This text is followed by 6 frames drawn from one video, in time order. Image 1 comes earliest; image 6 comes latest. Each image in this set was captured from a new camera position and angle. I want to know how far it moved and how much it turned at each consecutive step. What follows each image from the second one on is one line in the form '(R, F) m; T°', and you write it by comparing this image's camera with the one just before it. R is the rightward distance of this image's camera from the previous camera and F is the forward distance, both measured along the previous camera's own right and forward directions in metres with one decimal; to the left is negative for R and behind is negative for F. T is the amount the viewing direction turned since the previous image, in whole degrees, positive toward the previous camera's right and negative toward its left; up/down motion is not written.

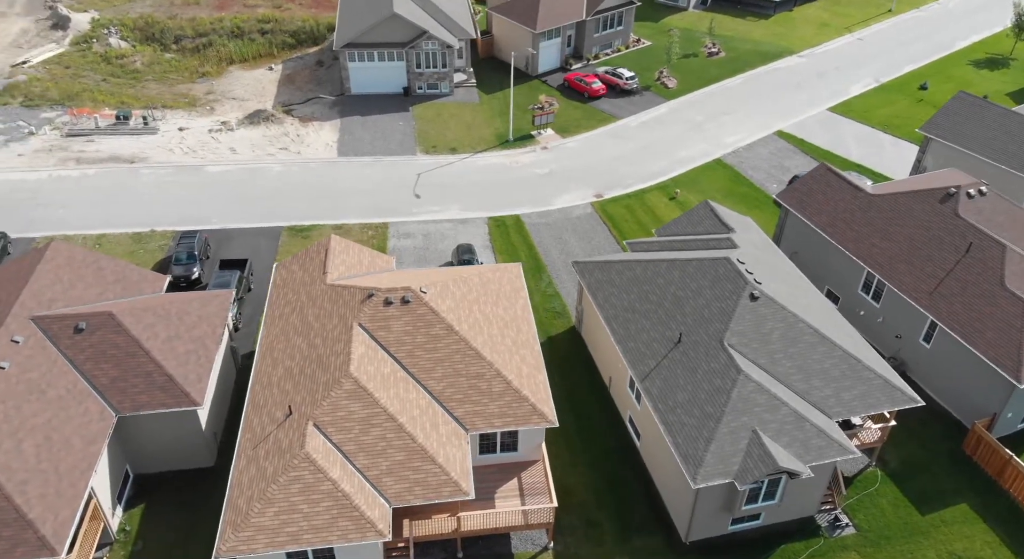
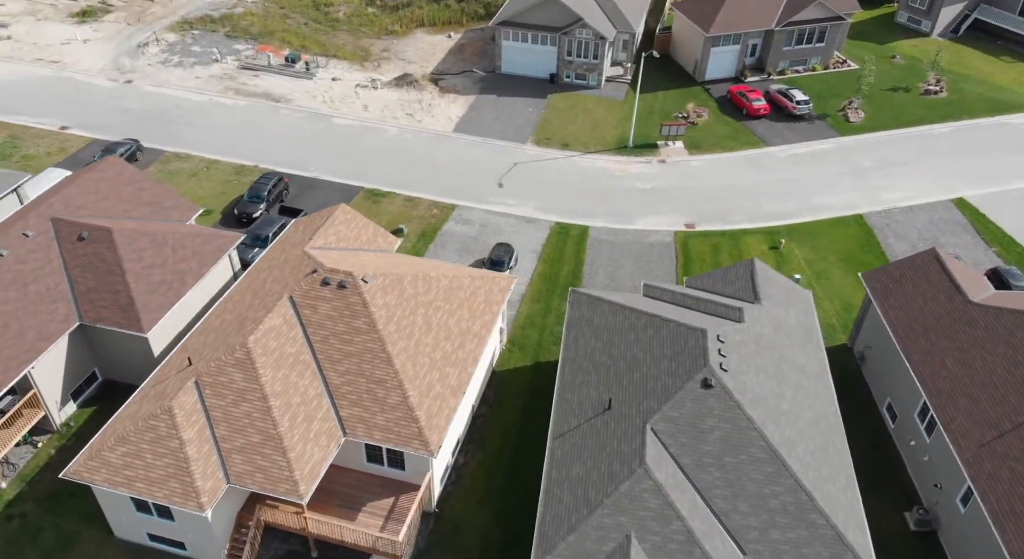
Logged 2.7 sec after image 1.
(+8.9, +3.6) m; -17°
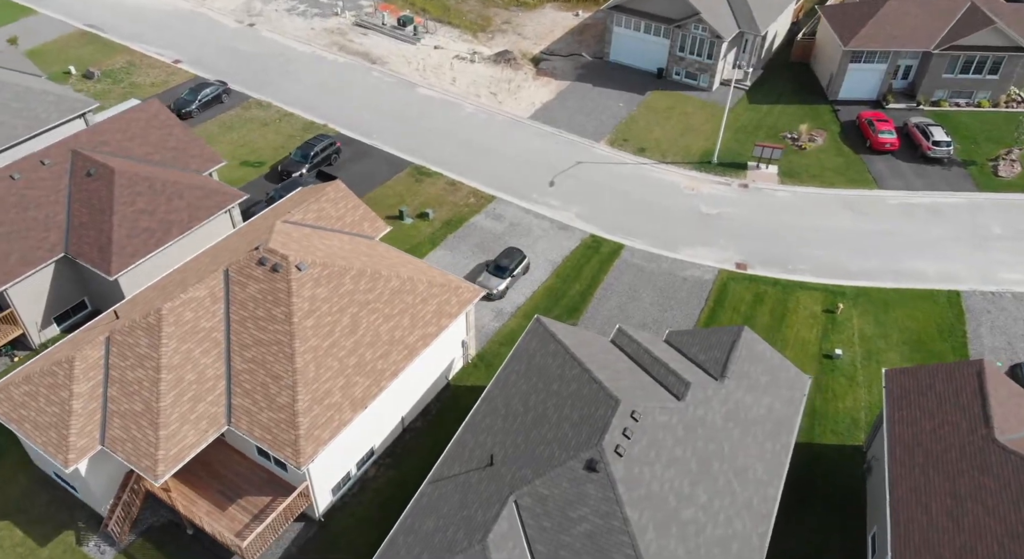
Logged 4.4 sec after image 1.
(+6.9, +3.1) m; -12°
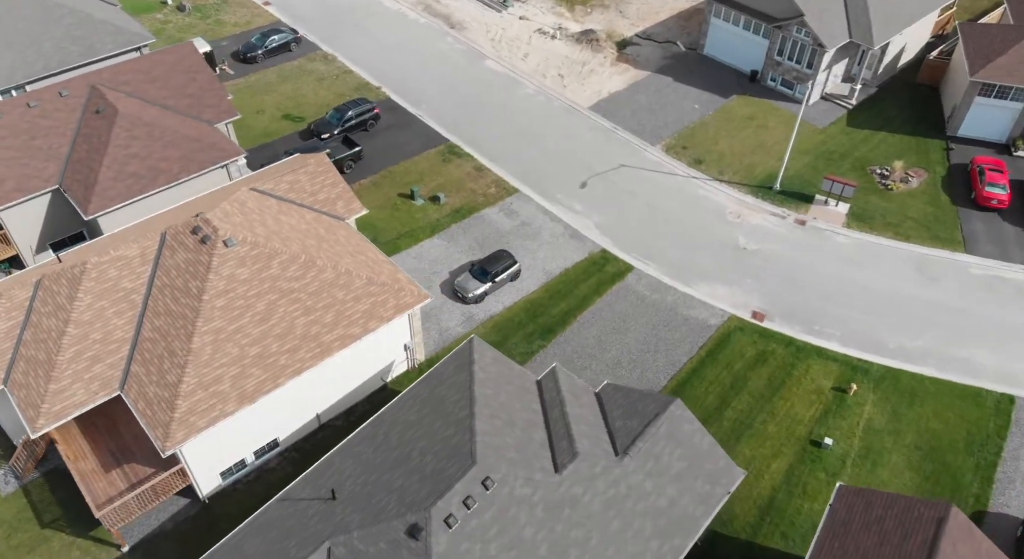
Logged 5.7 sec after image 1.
(+6.1, +2.7) m; -10°
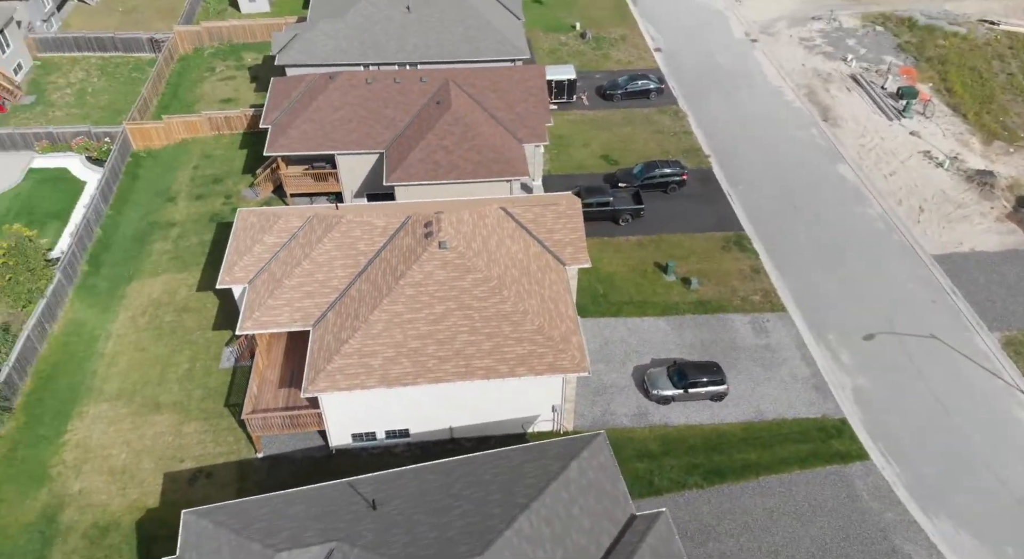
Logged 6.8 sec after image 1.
(+4.5, +2.4) m; -27°
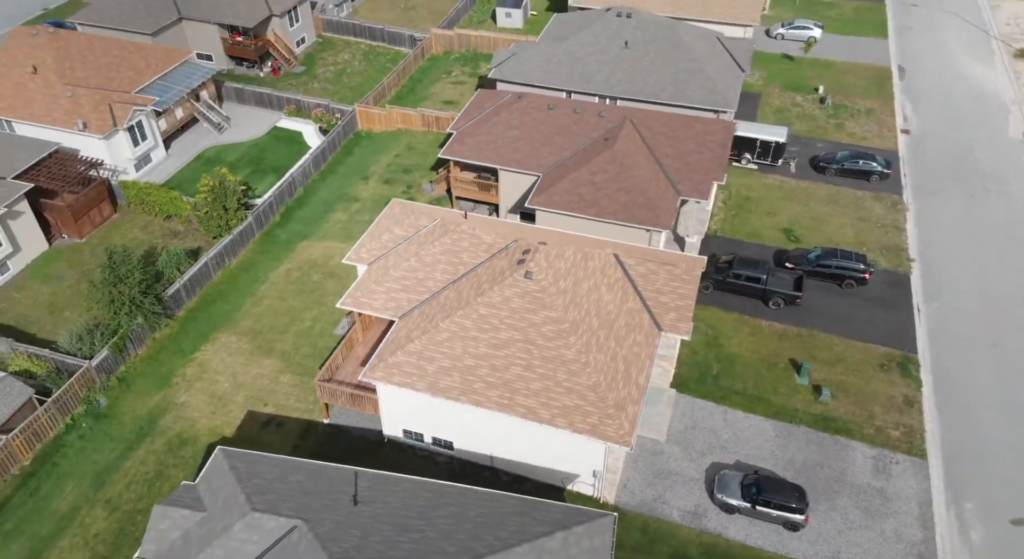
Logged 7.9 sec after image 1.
(+4.6, +1.4) m; -18°
